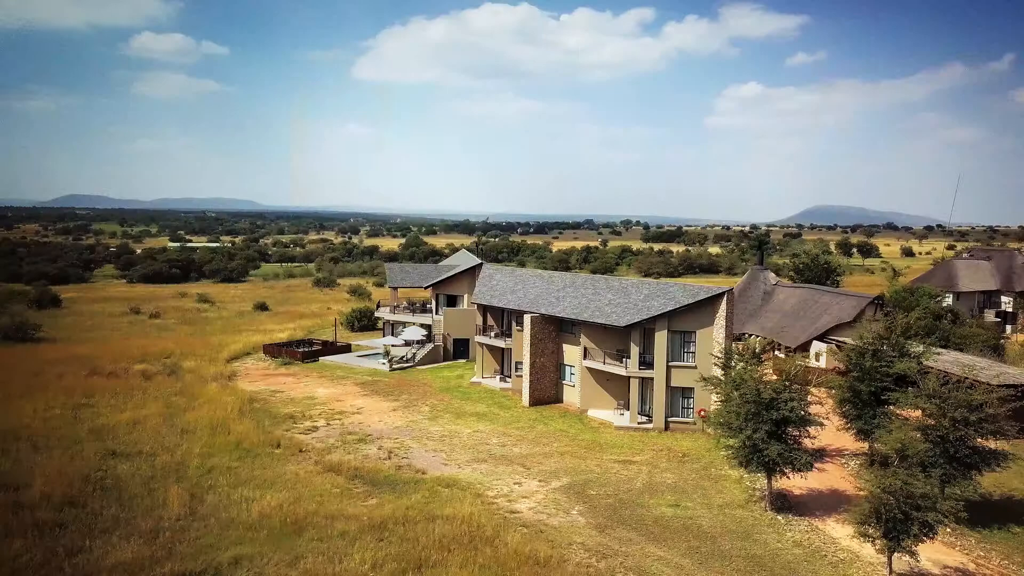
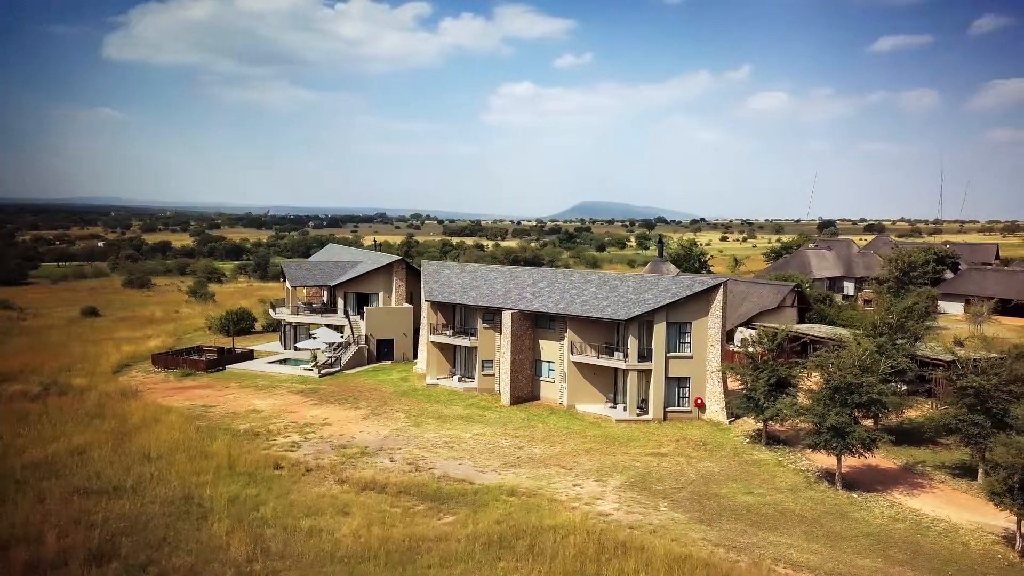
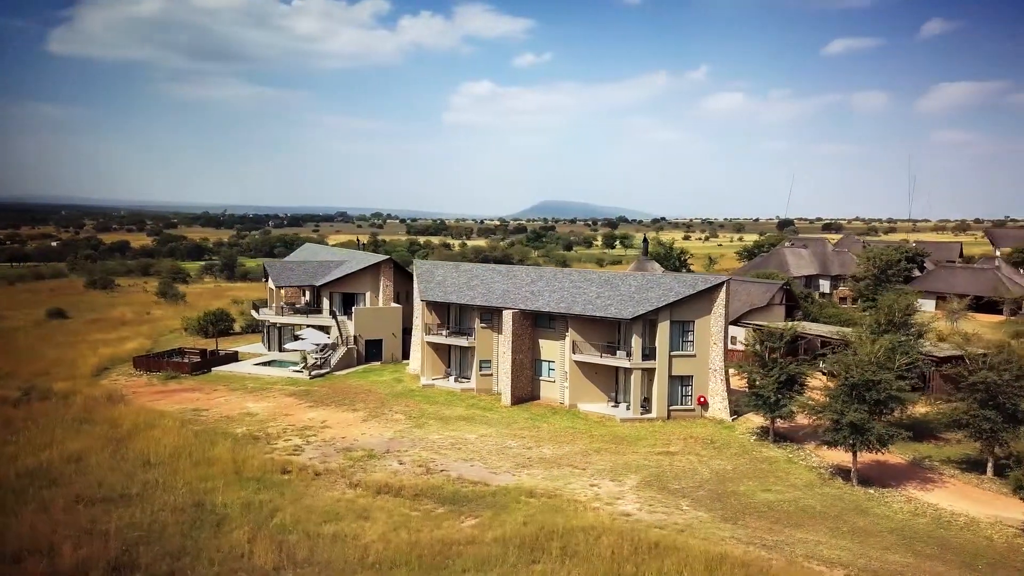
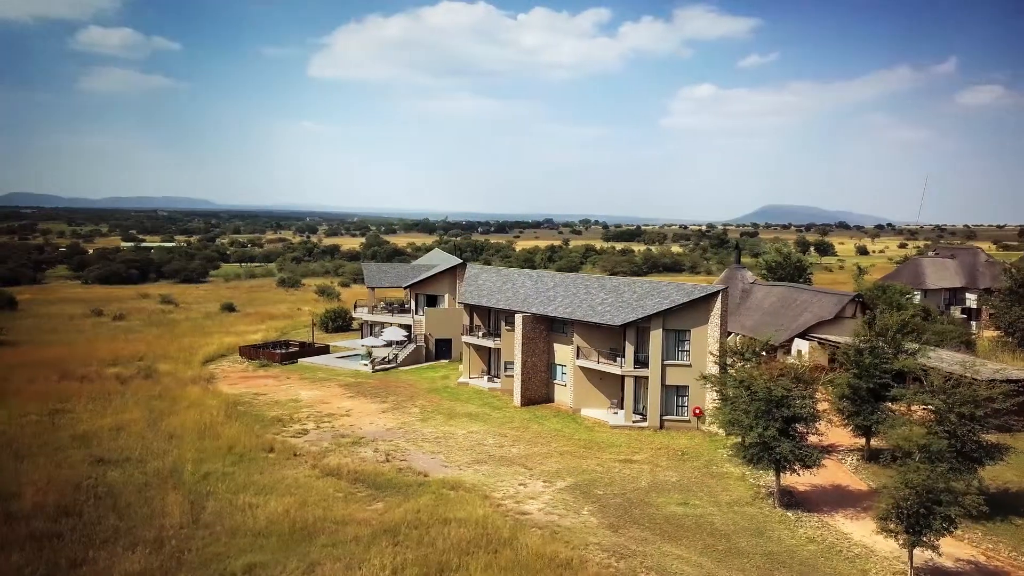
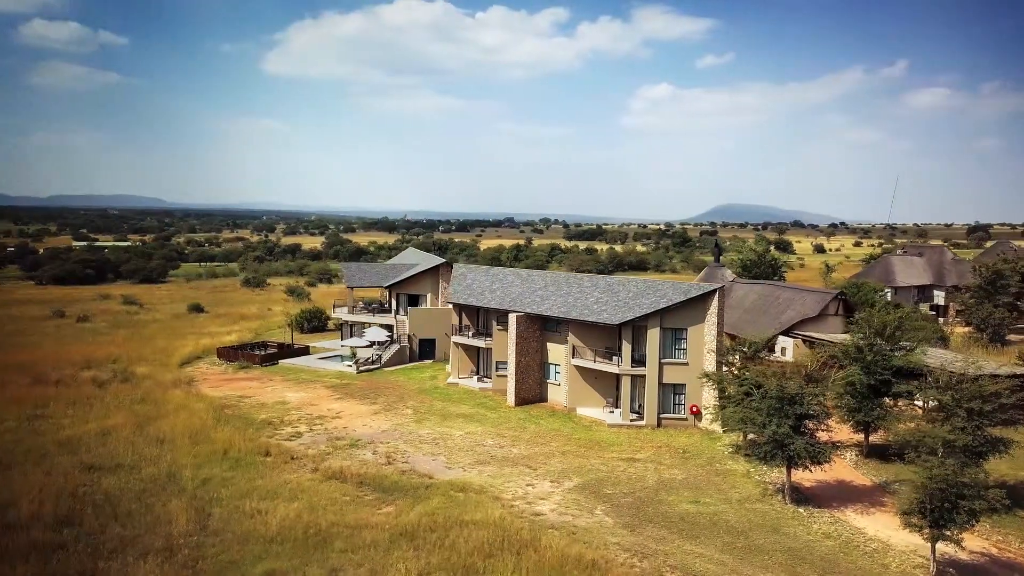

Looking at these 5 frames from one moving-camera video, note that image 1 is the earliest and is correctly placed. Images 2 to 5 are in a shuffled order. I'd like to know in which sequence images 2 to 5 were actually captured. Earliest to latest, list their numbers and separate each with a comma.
4, 5, 2, 3
